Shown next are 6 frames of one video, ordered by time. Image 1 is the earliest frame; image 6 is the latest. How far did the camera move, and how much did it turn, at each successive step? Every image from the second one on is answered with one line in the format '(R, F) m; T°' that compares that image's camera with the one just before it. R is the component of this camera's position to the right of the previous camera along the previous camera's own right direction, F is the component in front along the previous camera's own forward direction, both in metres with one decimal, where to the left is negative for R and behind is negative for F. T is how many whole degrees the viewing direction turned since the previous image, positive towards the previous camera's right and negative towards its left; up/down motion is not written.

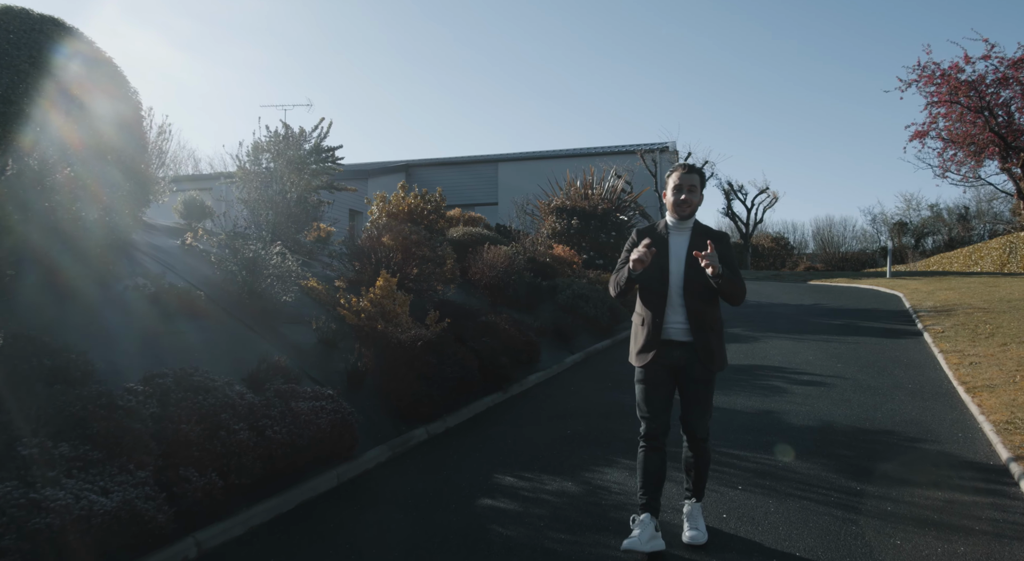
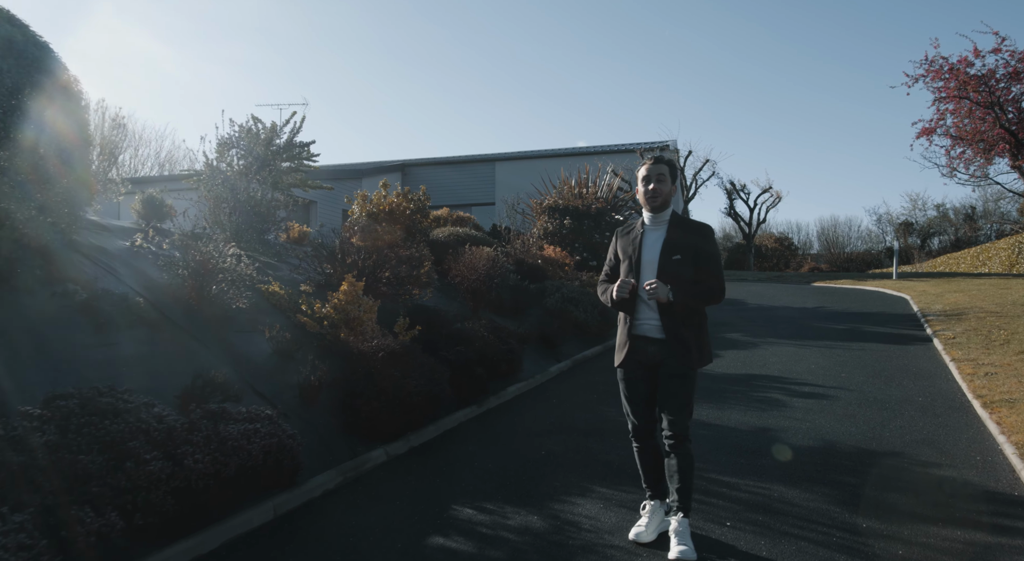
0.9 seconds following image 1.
(+0.3, +0.6) m; 0°
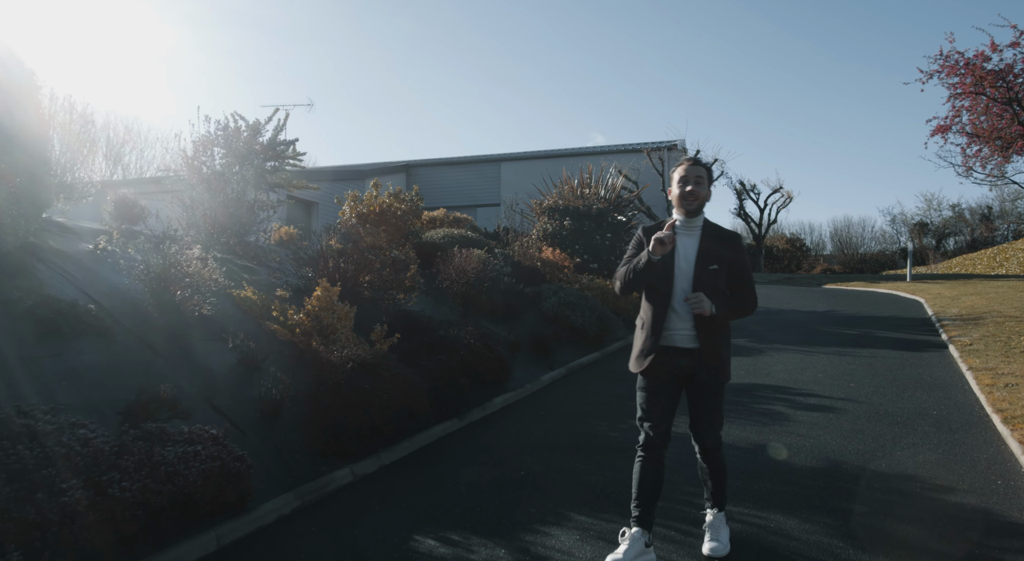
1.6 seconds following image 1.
(+0.3, +0.4) m; -1°
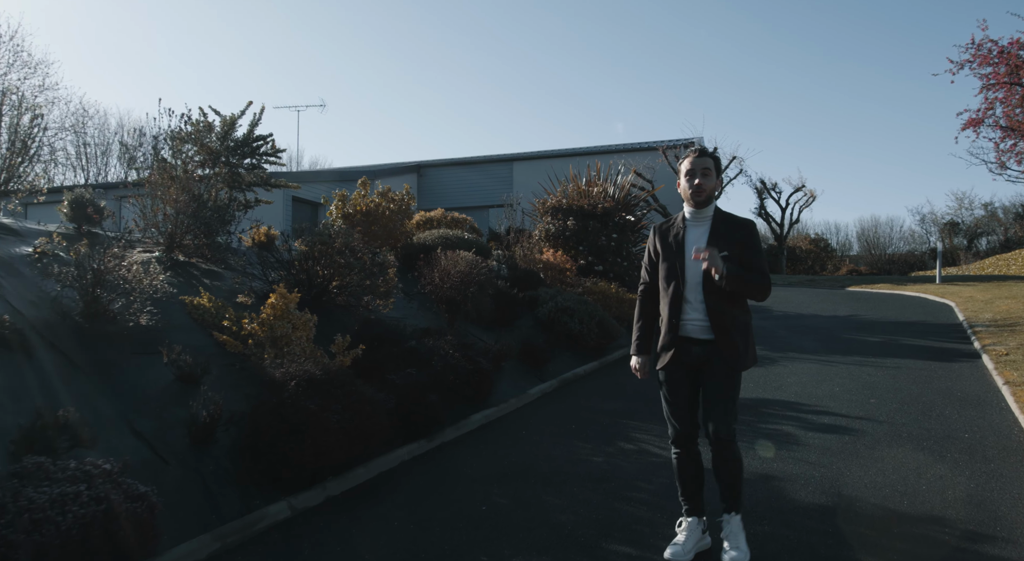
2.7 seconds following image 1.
(+0.4, +0.7) m; -2°
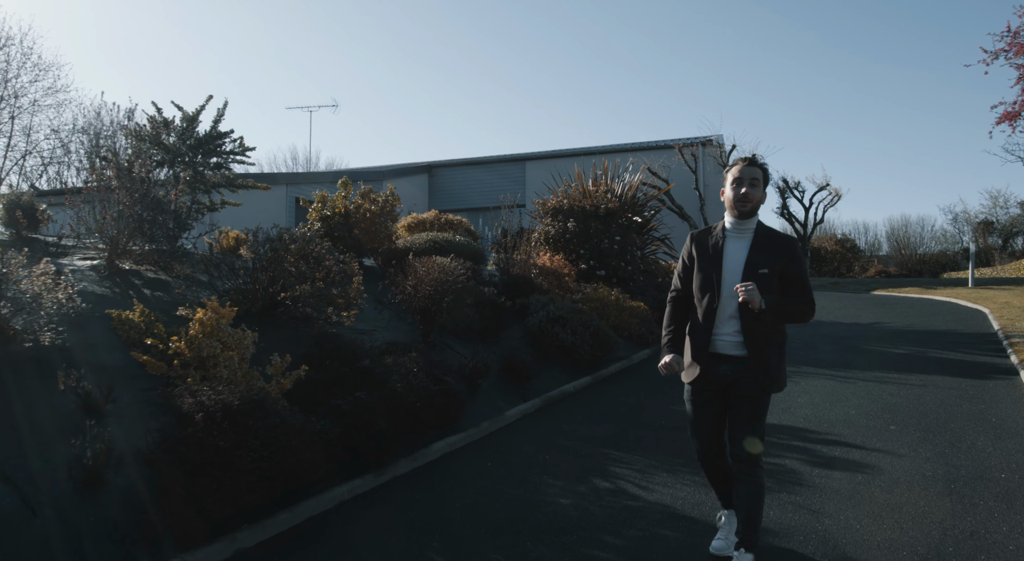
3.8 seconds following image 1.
(+0.5, +0.8) m; -2°
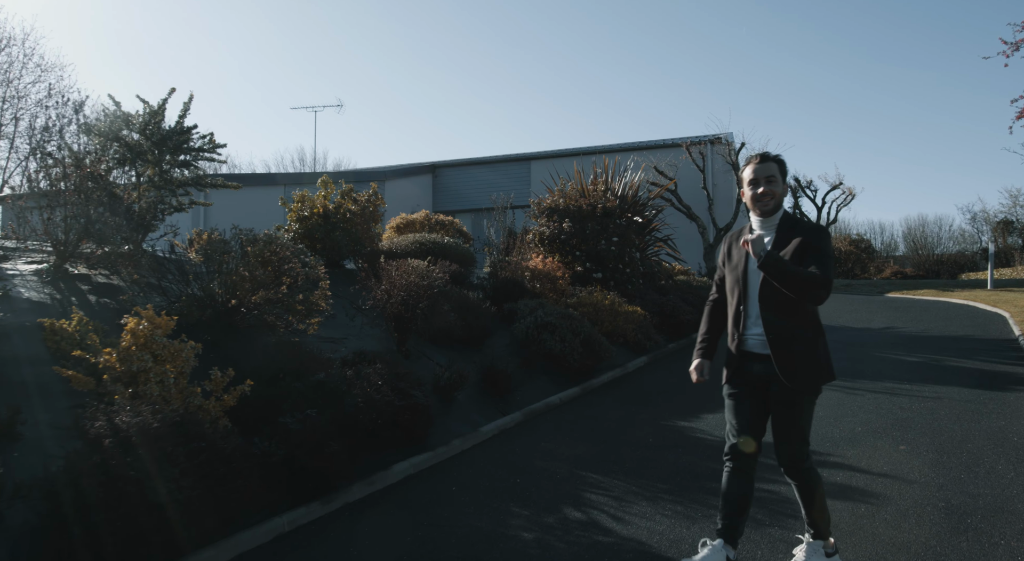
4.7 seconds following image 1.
(+0.3, +0.5) m; -1°
